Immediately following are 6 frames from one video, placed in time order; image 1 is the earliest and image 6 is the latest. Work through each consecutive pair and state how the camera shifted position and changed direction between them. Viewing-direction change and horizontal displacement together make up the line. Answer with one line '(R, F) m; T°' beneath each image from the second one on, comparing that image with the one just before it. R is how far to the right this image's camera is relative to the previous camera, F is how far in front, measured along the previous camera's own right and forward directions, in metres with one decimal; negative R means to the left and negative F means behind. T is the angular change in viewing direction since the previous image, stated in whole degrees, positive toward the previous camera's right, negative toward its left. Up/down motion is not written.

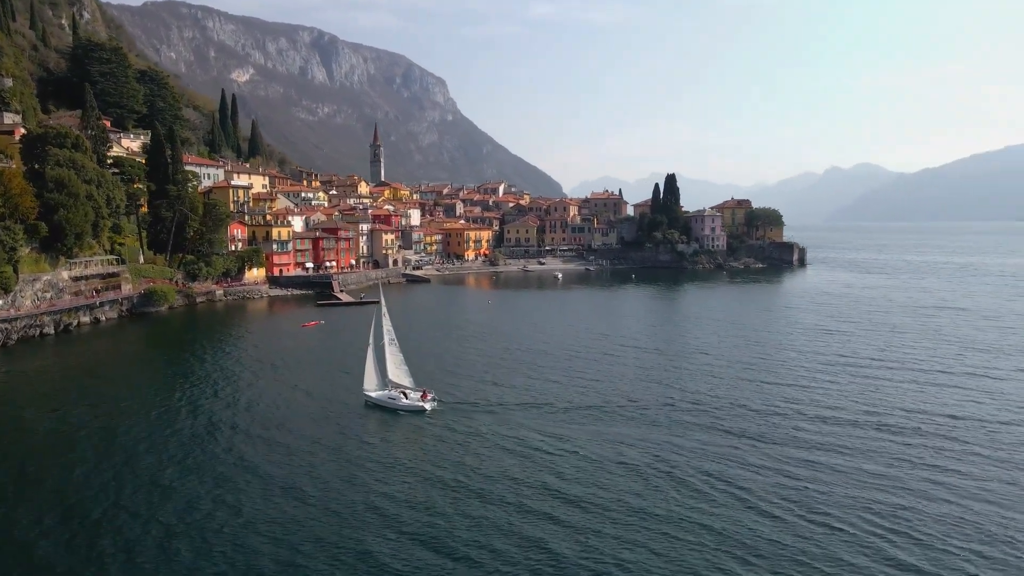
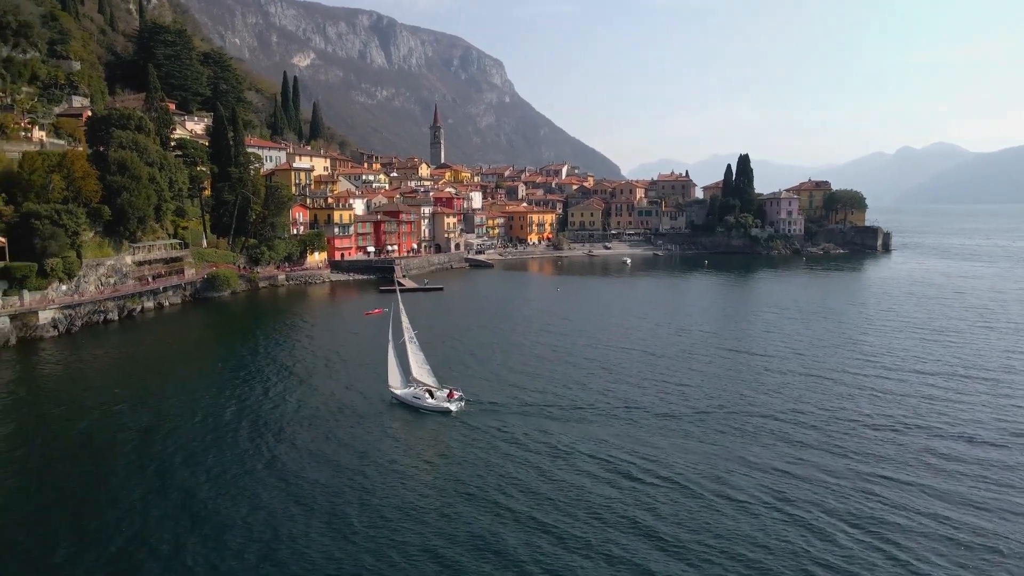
(-1.3, +3.3) m; -4°
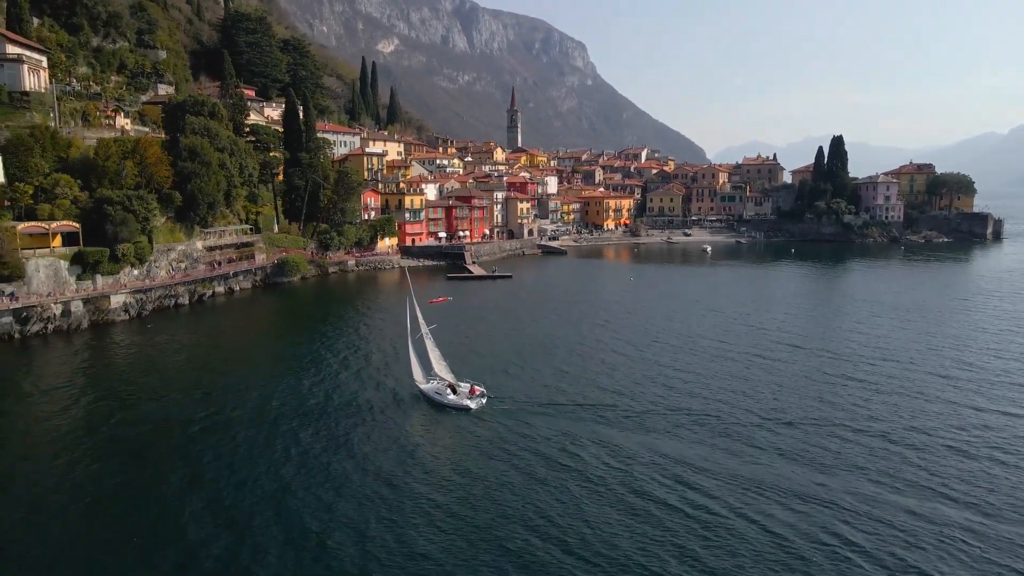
(+0.8, +2.2) m; -6°
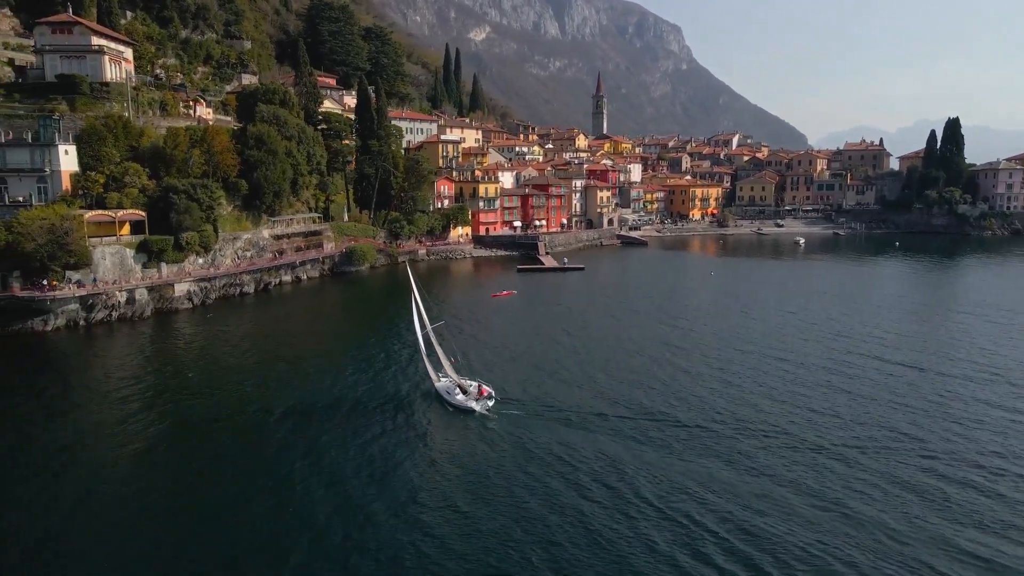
(+1.5, +2.6) m; -7°
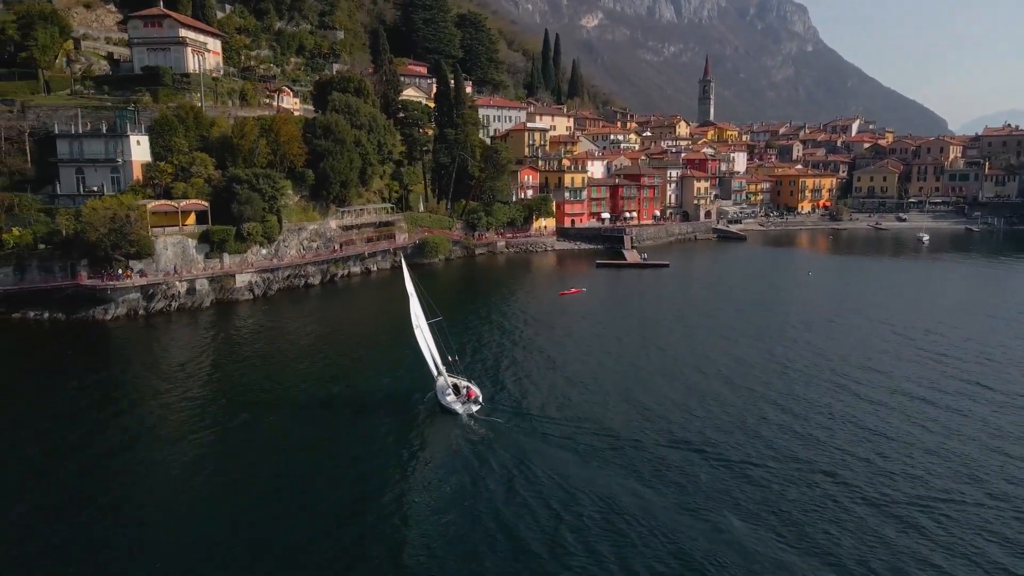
(+2.6, +3.2) m; -9°
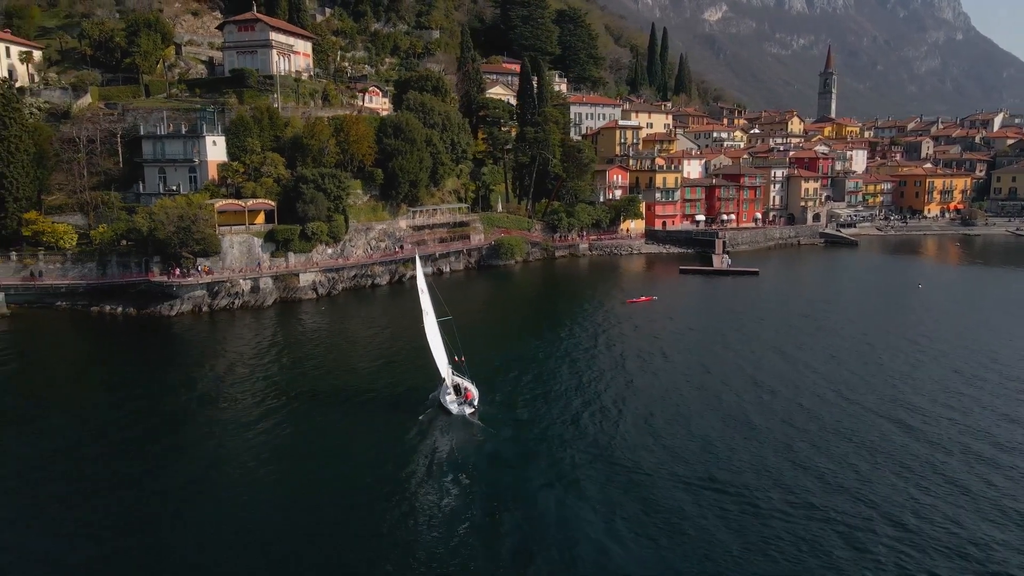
(+3.0, +2.3) m; -9°
